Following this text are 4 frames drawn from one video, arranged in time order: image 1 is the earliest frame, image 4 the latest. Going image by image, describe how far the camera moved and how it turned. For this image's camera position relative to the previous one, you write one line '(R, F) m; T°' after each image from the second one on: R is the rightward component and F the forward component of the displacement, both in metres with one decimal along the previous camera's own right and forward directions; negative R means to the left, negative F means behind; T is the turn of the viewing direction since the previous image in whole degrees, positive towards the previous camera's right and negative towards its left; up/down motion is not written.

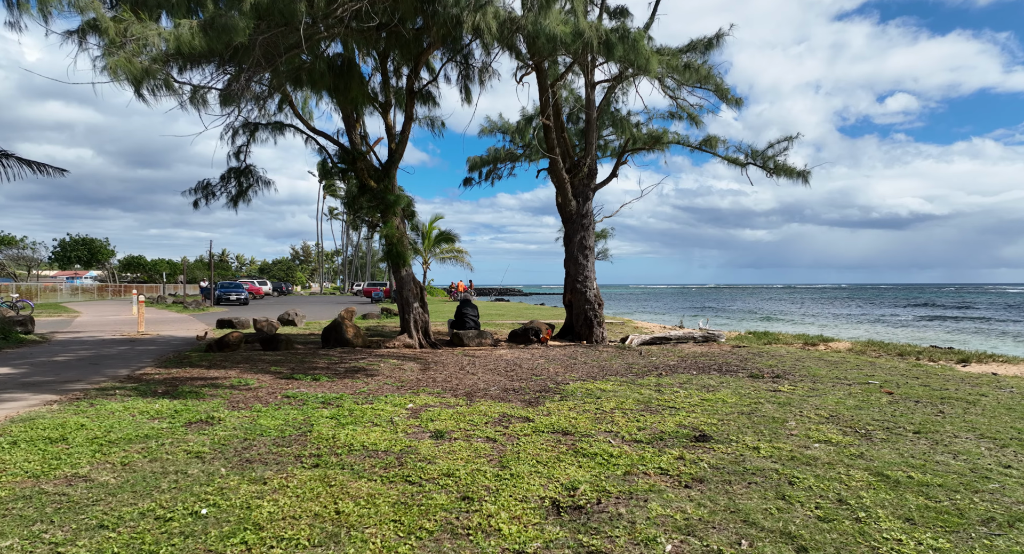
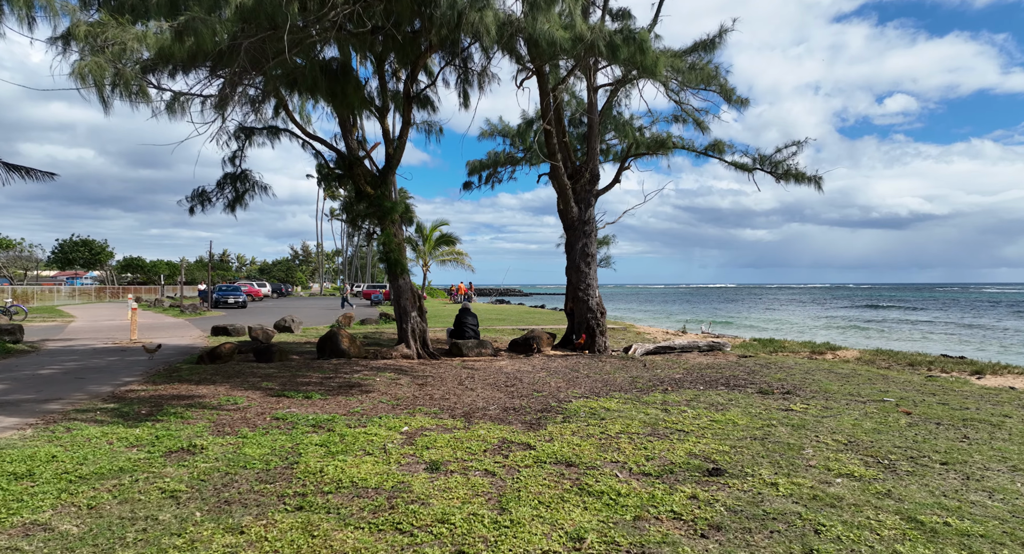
(0.0, +0.3) m; 0°
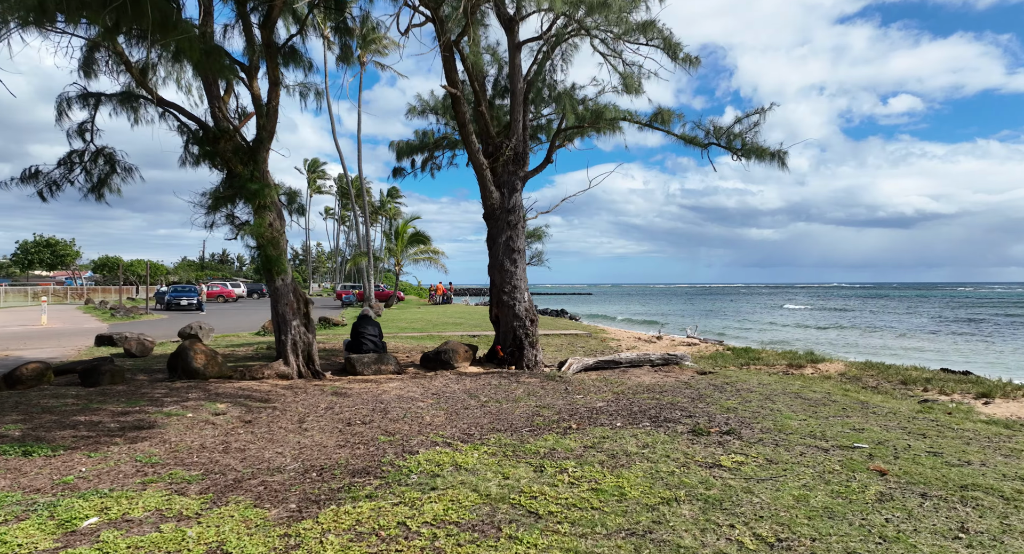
(+1.5, +2.1) m; 0°
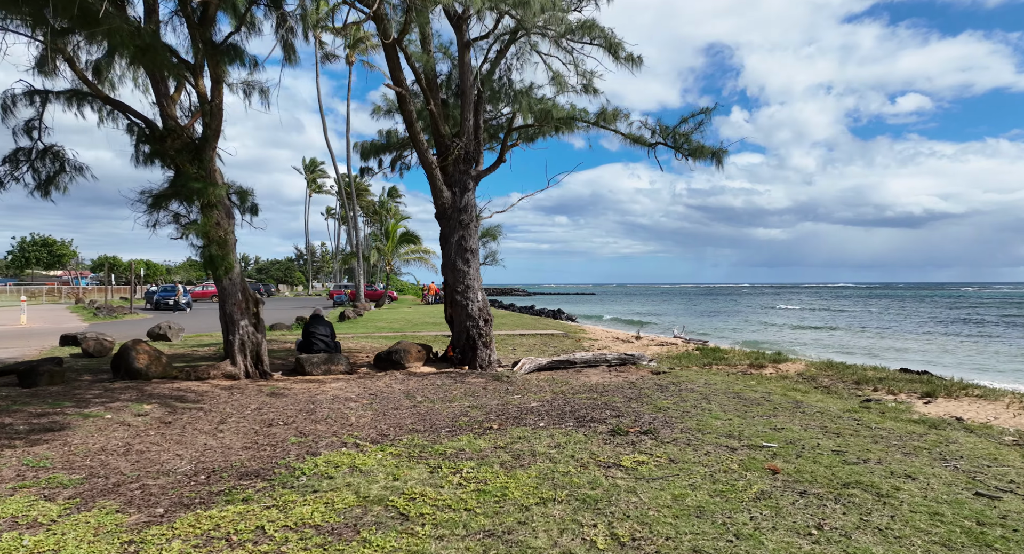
(+0.8, +0.1) m; 0°
